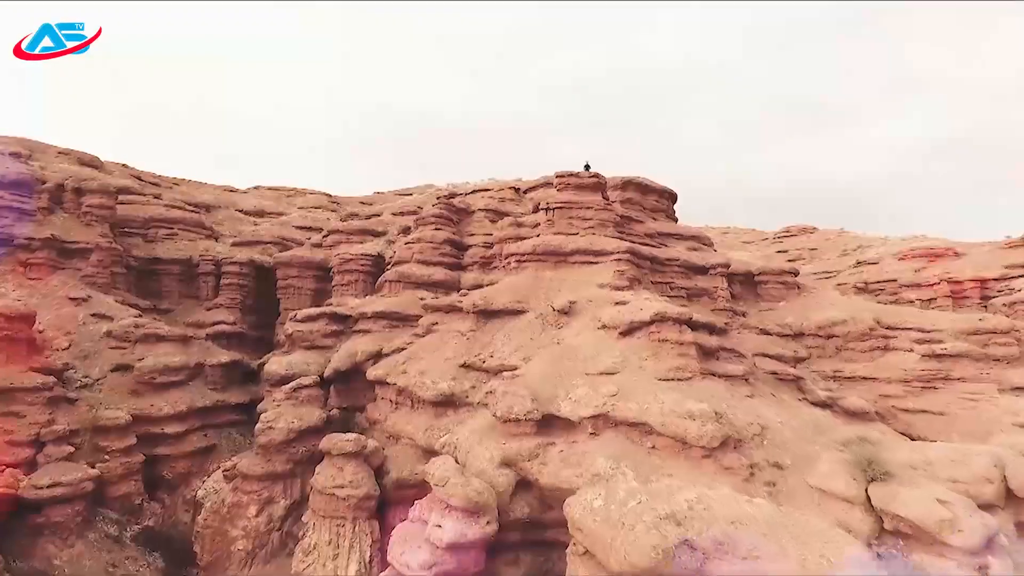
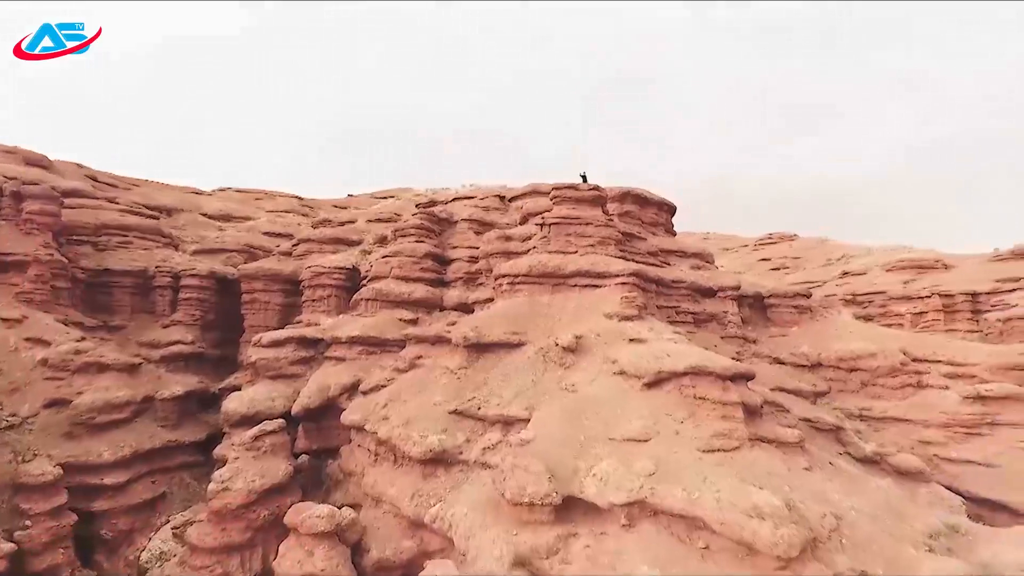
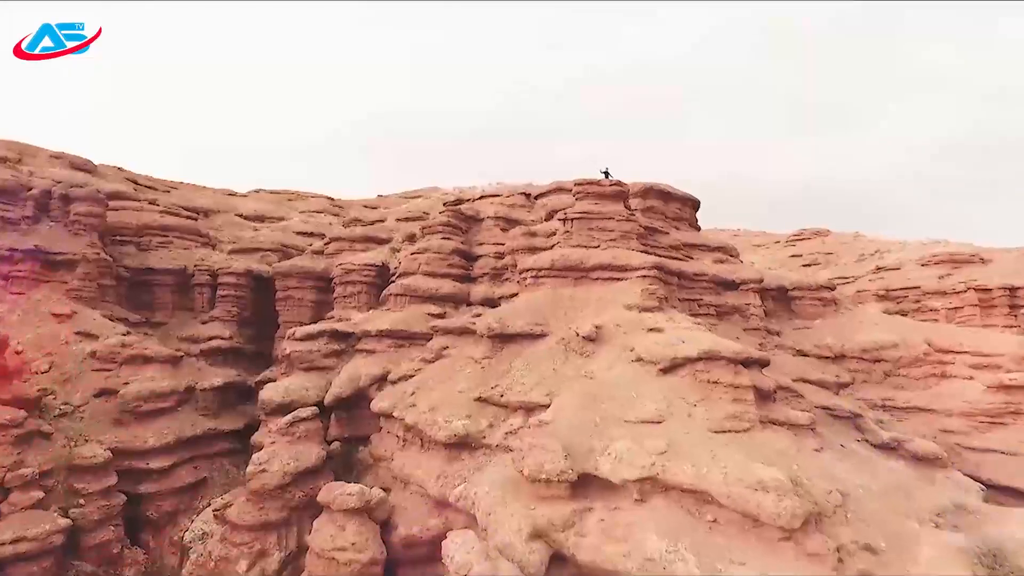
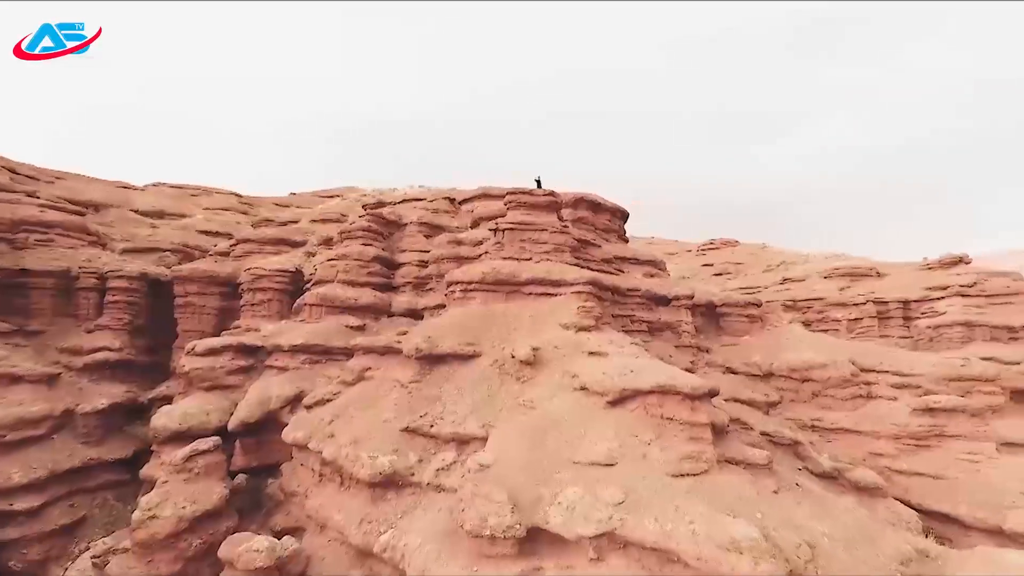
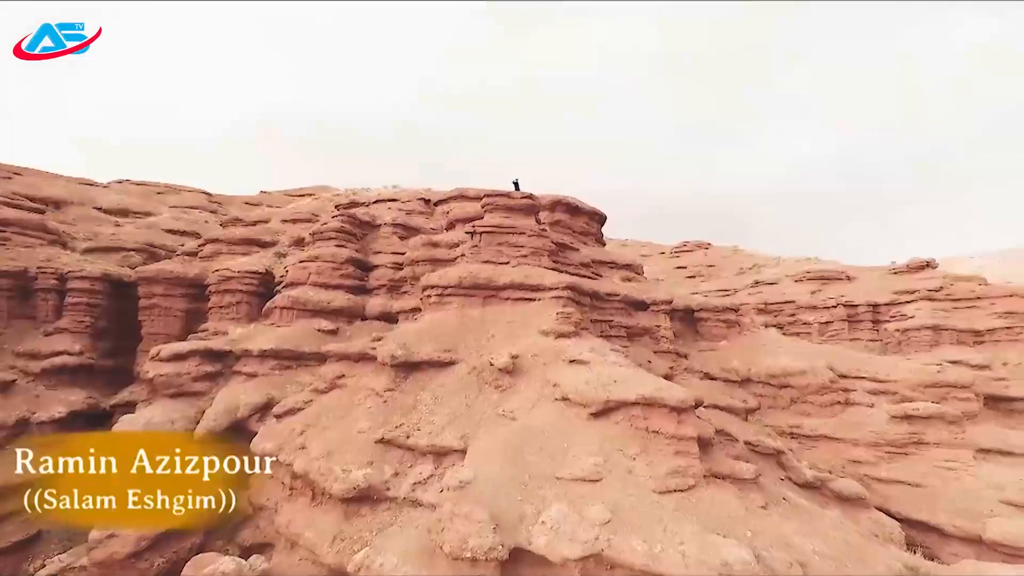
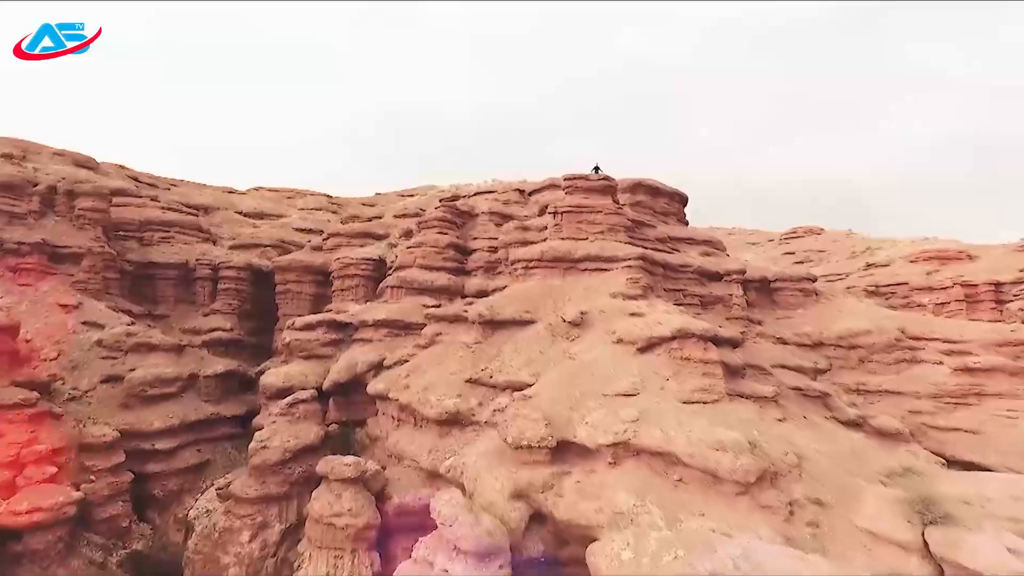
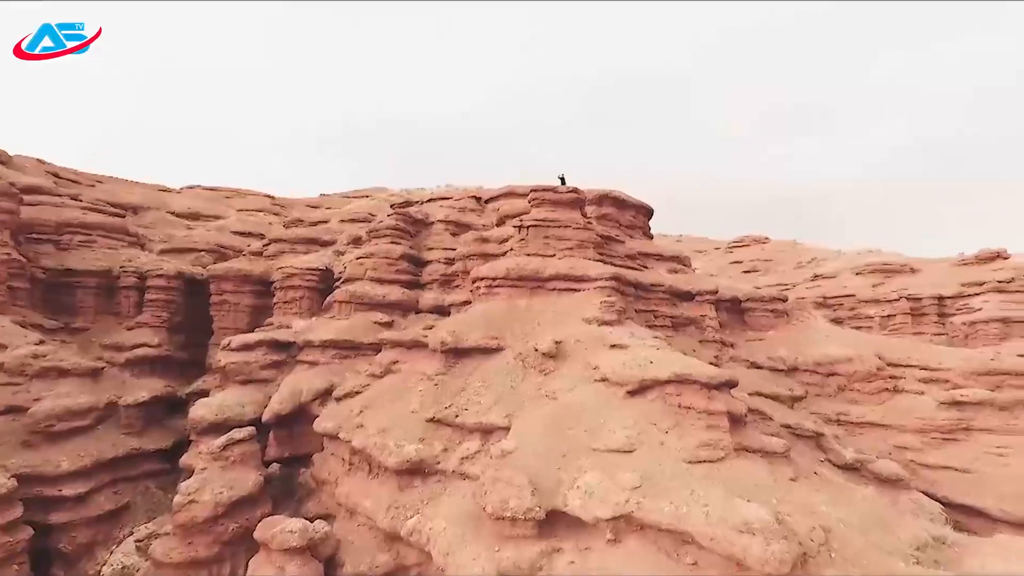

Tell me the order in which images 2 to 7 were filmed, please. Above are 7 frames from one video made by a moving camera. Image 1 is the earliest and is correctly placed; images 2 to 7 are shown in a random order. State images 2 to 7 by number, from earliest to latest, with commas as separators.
6, 3, 2, 7, 4, 5
